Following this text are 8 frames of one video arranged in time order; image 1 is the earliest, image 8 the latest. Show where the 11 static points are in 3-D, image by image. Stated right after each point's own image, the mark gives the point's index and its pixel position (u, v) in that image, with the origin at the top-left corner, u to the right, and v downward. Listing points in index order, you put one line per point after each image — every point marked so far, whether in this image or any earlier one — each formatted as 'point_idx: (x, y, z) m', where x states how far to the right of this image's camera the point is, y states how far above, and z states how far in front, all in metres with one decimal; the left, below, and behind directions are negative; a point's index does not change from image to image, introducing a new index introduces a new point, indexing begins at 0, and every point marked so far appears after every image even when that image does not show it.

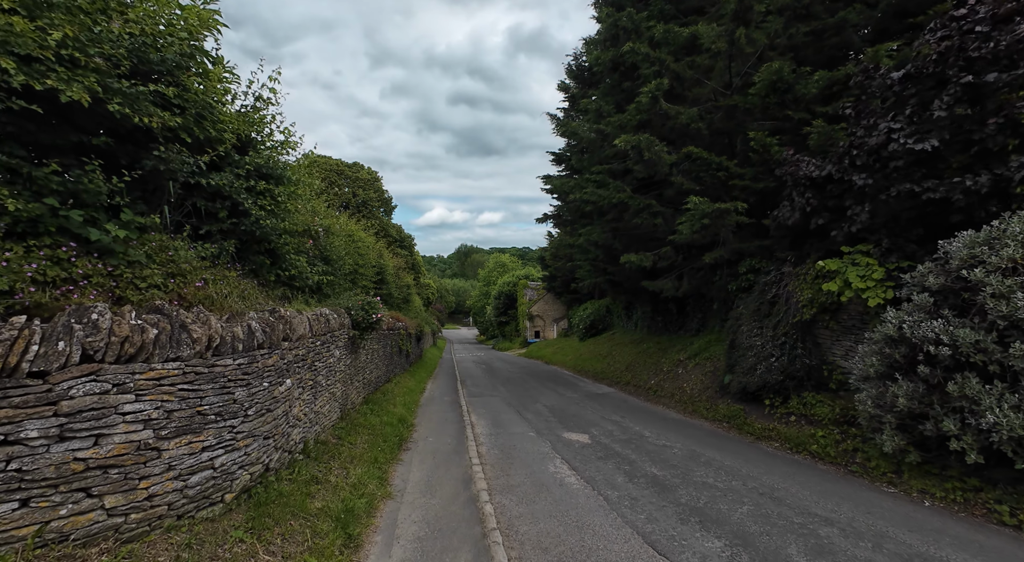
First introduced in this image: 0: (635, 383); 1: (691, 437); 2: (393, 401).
0: (+4.0, -3.4, +18.3) m
1: (+3.2, -2.8, +10.1) m
2: (-2.8, -2.9, +13.1) m
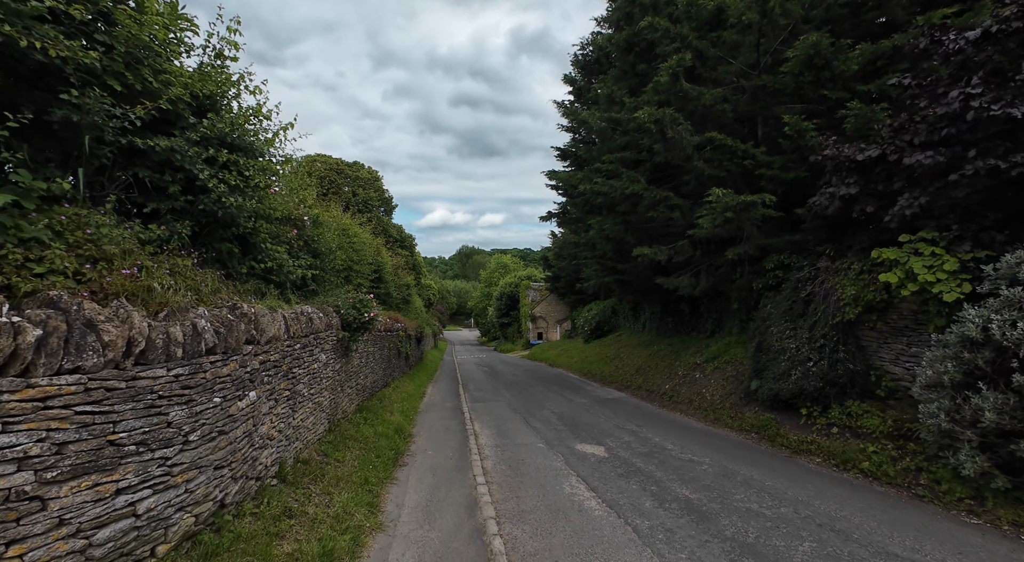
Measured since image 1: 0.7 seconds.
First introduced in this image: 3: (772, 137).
0: (+4.2, -3.3, +17.3) m
1: (+3.3, -2.7, +9.1) m
2: (-2.6, -2.8, +12.2) m
3: (+5.2, +2.8, +11.0) m
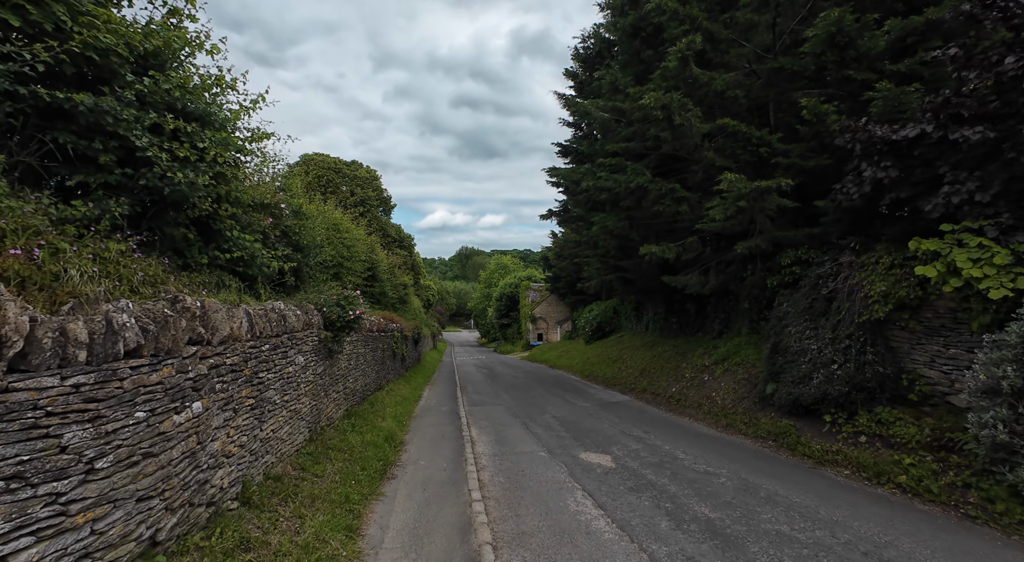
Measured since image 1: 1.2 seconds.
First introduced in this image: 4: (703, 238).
0: (+4.2, -3.3, +16.6) m
1: (+3.3, -2.7, +8.4) m
2: (-2.7, -2.7, +11.4) m
3: (+5.1, +2.9, +10.3) m
4: (+4.4, +1.0, +12.9) m
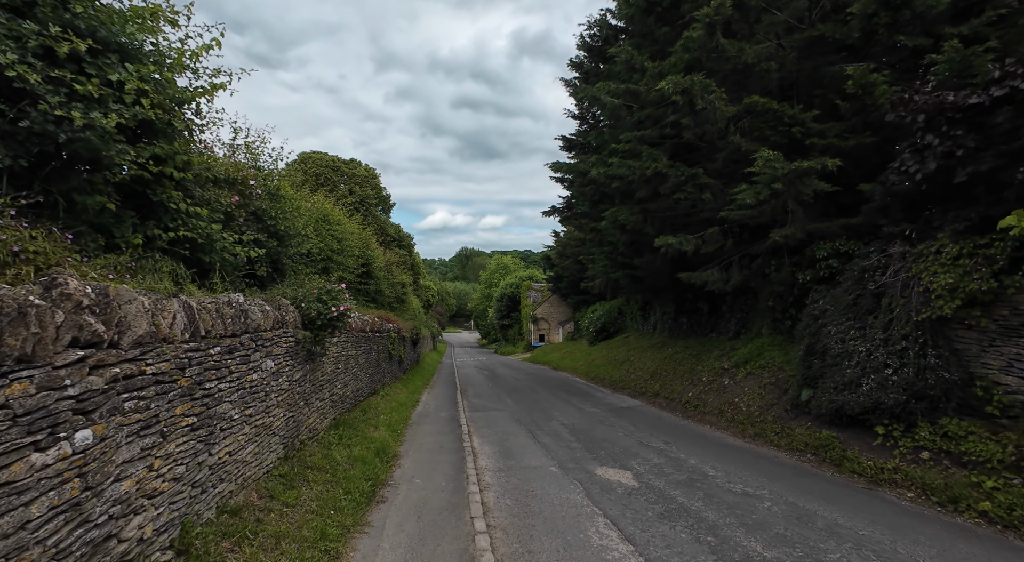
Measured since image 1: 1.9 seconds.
0: (+4.3, -3.2, +15.6) m
1: (+3.4, -2.6, +7.3) m
2: (-2.5, -2.6, +10.4) m
3: (+5.3, +3.0, +9.3) m
4: (+4.5, +1.1, +11.9) m
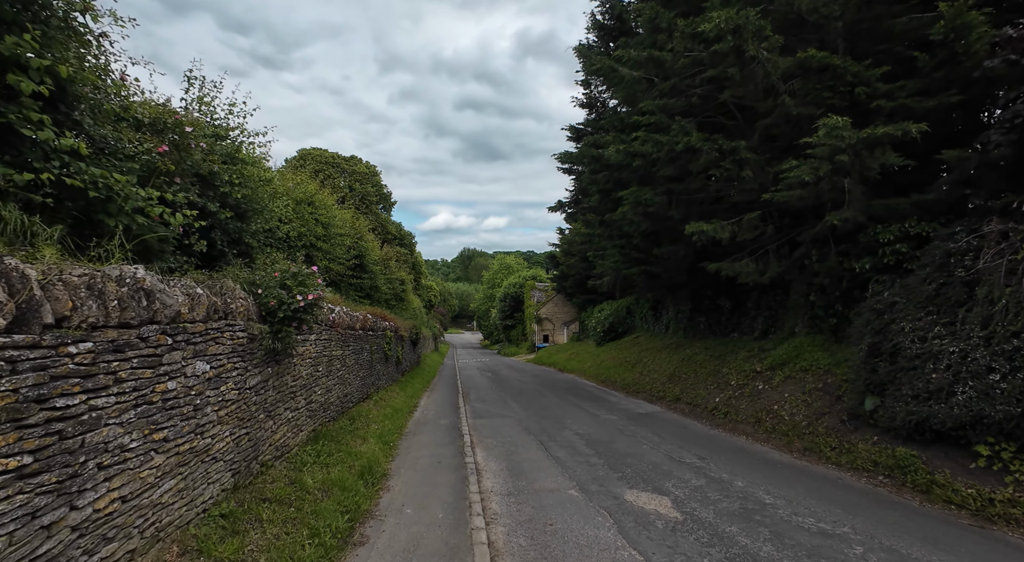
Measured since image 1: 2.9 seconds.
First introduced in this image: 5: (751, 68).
0: (+4.5, -3.0, +14.1) m
1: (+3.6, -2.4, +5.9) m
2: (-2.4, -2.5, +9.0) m
3: (+5.4, +3.2, +7.8) m
4: (+4.7, +1.2, +10.4) m
5: (+3.8, +3.4, +8.8) m
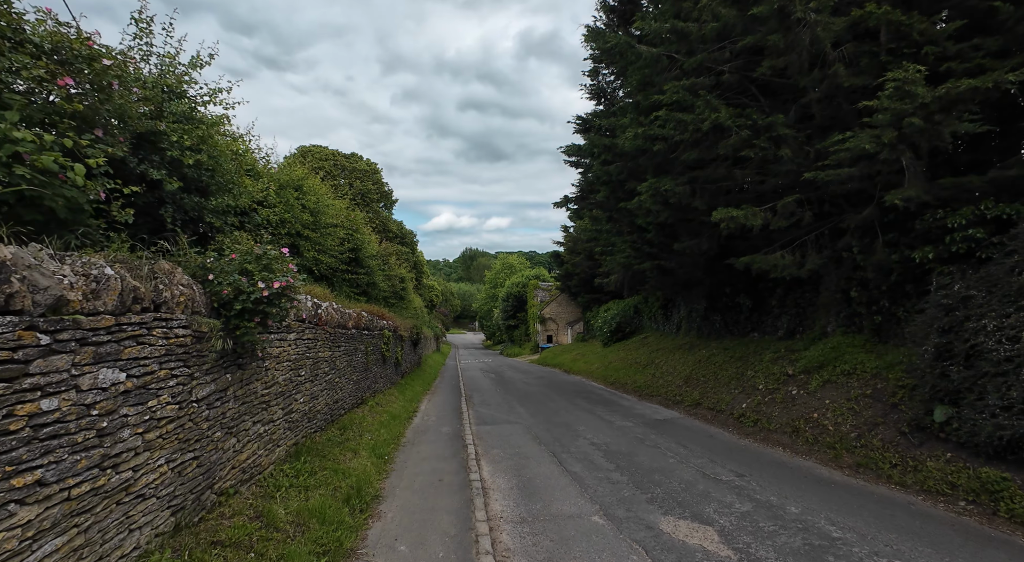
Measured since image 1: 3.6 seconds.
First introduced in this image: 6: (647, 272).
0: (+4.6, -2.9, +13.0) m
1: (+3.7, -2.3, +4.8) m
2: (-2.2, -2.4, +8.0) m
3: (+5.6, +3.3, +6.8) m
4: (+4.8, +1.4, +9.4) m
5: (+3.9, +3.5, +7.7) m
6: (+4.4, +0.3, +18.1) m
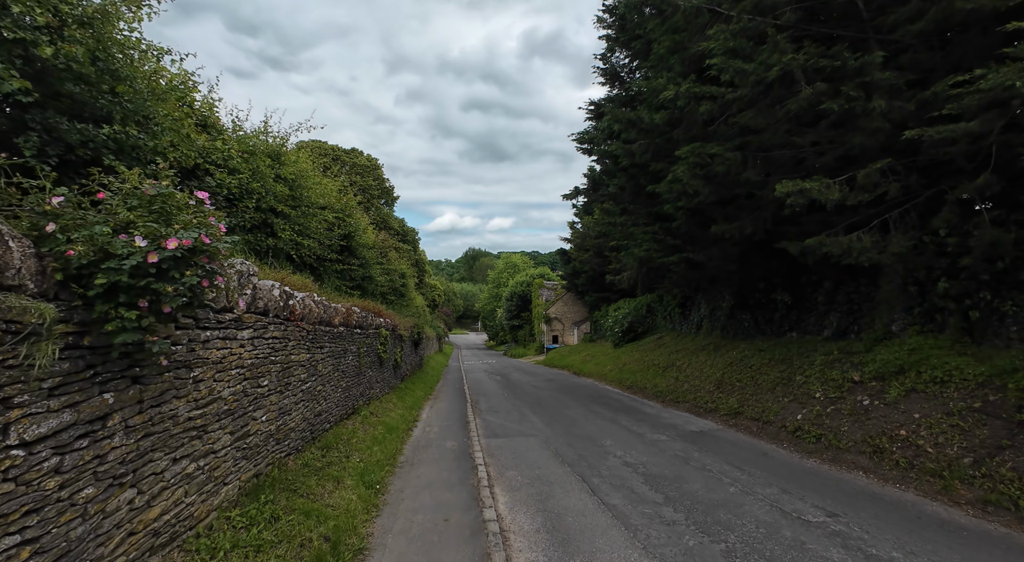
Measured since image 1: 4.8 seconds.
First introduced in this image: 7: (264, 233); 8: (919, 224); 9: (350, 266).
0: (+4.9, -2.7, +11.3) m
1: (+4.0, -2.1, +3.1) m
2: (-2.0, -2.2, +6.3) m
3: (+5.8, +3.4, +5.1) m
4: (+5.1, +1.5, +7.7) m
5: (+4.2, +3.6, +6.0) m
6: (+4.7, +0.5, +16.4) m
7: (-4.0, +0.8, +8.9) m
8: (+5.8, +0.8, +8.1) m
9: (-3.7, +0.4, +13.1) m
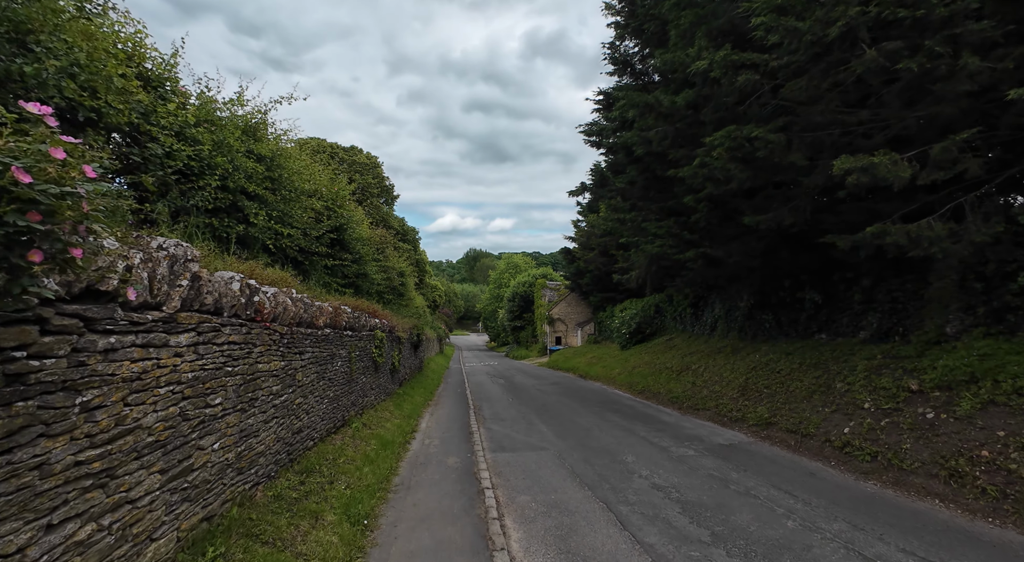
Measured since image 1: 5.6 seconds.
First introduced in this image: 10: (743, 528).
0: (+5.1, -2.7, +10.2) m
1: (+4.1, -2.0, +2.0) m
2: (-1.8, -2.1, +5.1) m
3: (+6.0, +3.5, +3.9) m
4: (+5.3, +1.6, +6.5) m
5: (+4.3, +3.7, +4.9) m
6: (+4.9, +0.5, +15.2) m
7: (-3.8, +0.8, +7.8) m
8: (+6.0, +0.9, +6.9) m
9: (-3.6, +0.4, +12.0) m
10: (+2.6, -2.5, +5.4) m
